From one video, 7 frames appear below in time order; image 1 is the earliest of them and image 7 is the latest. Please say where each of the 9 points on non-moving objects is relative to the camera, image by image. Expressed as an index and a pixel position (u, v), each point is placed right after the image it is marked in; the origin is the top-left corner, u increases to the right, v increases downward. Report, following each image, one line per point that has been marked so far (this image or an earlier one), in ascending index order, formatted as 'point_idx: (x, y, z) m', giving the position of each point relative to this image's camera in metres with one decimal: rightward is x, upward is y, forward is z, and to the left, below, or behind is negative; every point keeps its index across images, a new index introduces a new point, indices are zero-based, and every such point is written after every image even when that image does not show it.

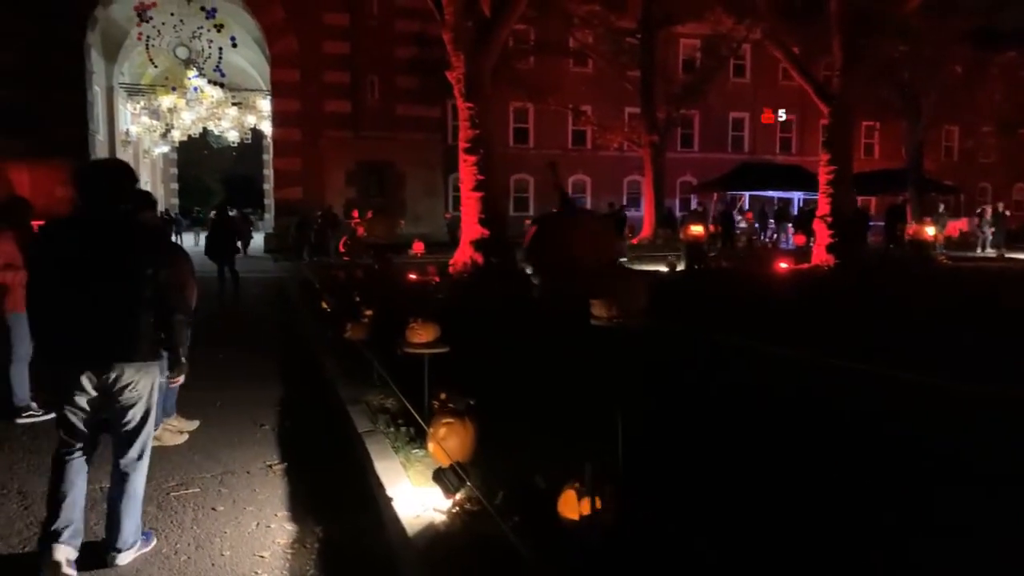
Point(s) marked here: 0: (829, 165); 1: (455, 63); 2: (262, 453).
0: (+6.9, +2.6, +18.8) m
1: (-1.1, +4.2, +16.1) m
2: (-1.5, -1.0, +5.3) m
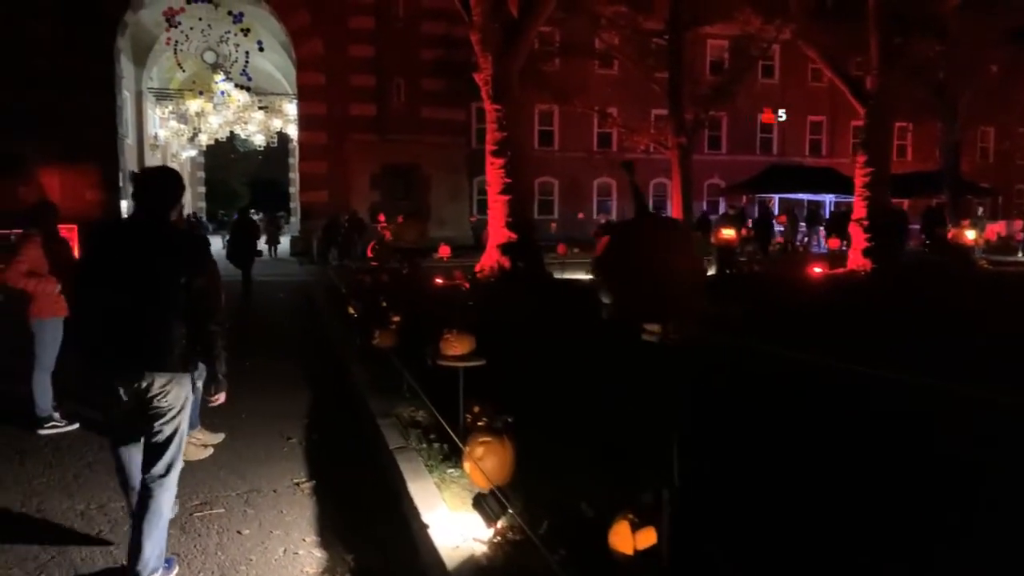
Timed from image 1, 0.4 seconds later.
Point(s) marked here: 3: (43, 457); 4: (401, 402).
0: (+7.4, +2.5, +18.3) m
1: (-0.5, +4.1, +15.8) m
2: (-1.3, -1.0, +5.1) m
3: (-2.9, -1.0, +5.4) m
4: (-0.8, -0.8, +6.1) m
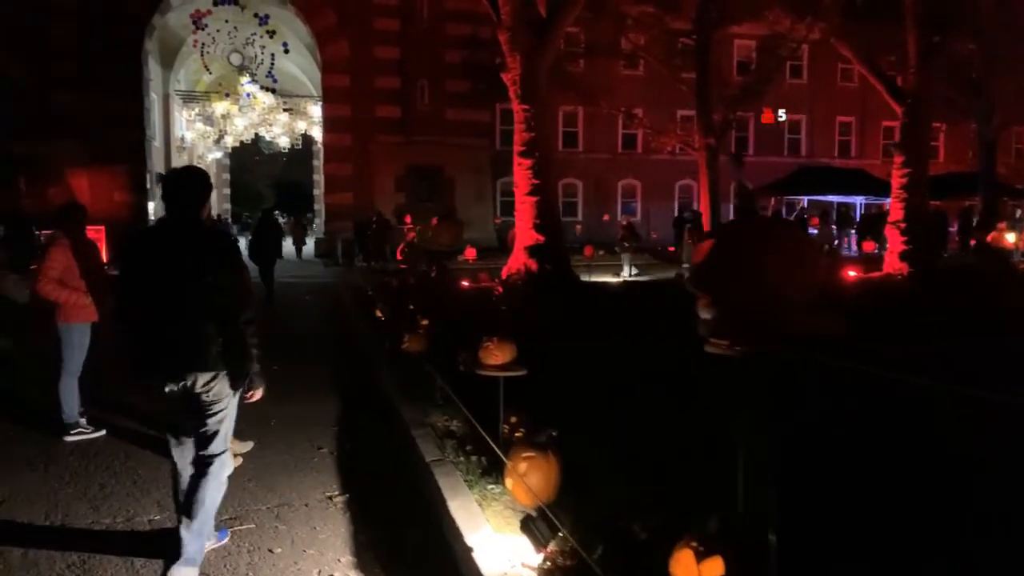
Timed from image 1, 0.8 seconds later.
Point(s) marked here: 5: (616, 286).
0: (+8.0, +2.4, +17.9) m
1: (0.0, +4.0, +15.6) m
2: (-1.1, -1.1, +4.9) m
3: (-2.7, -1.1, +5.3) m
4: (-0.5, -0.8, +5.9) m
5: (+2.1, 0.0, +17.6) m
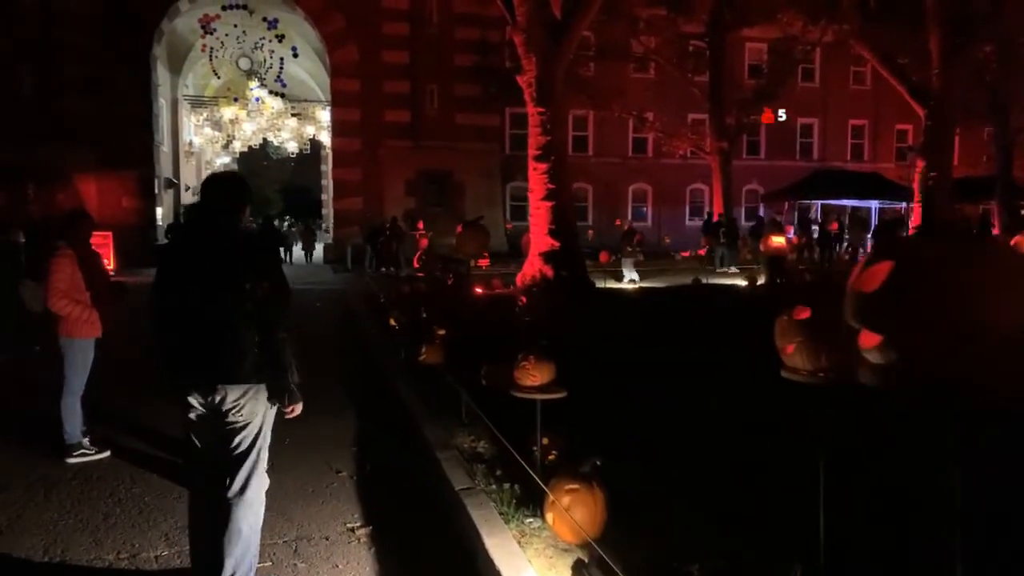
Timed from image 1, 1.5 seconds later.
0: (+8.3, +2.3, +17.5) m
1: (+0.2, +3.9, +15.3) m
2: (-0.9, -1.1, +4.5) m
3: (-2.5, -1.1, +4.9) m
4: (-0.3, -0.9, +5.5) m
5: (+2.4, -0.1, +17.2) m
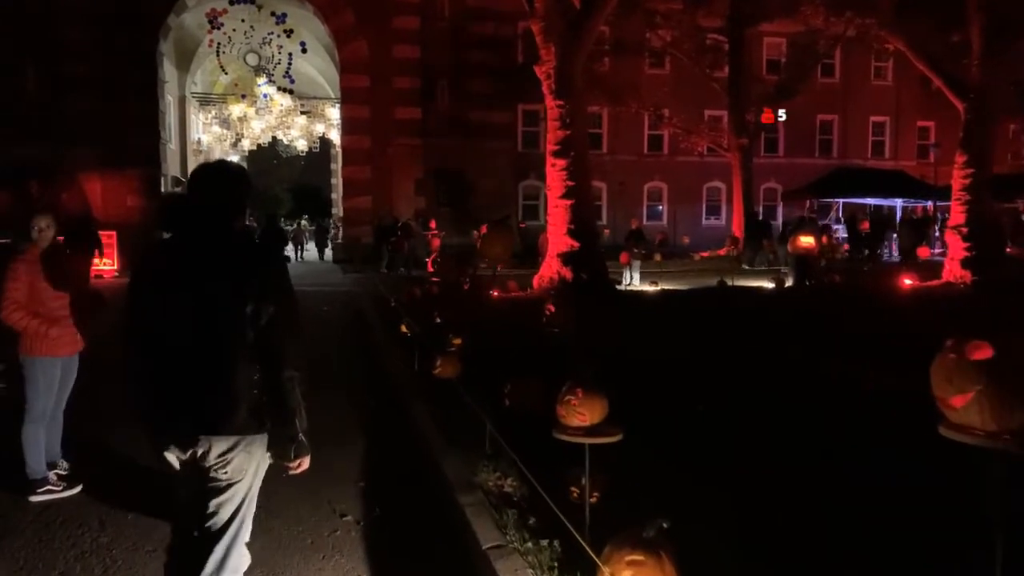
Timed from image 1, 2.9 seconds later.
0: (+8.6, +2.3, +16.6) m
1: (+0.5, +3.8, +14.5) m
2: (-0.7, -1.2, +3.8) m
3: (-2.3, -1.2, +4.2) m
4: (-0.2, -1.0, +4.8) m
5: (+2.7, -0.1, +16.4) m
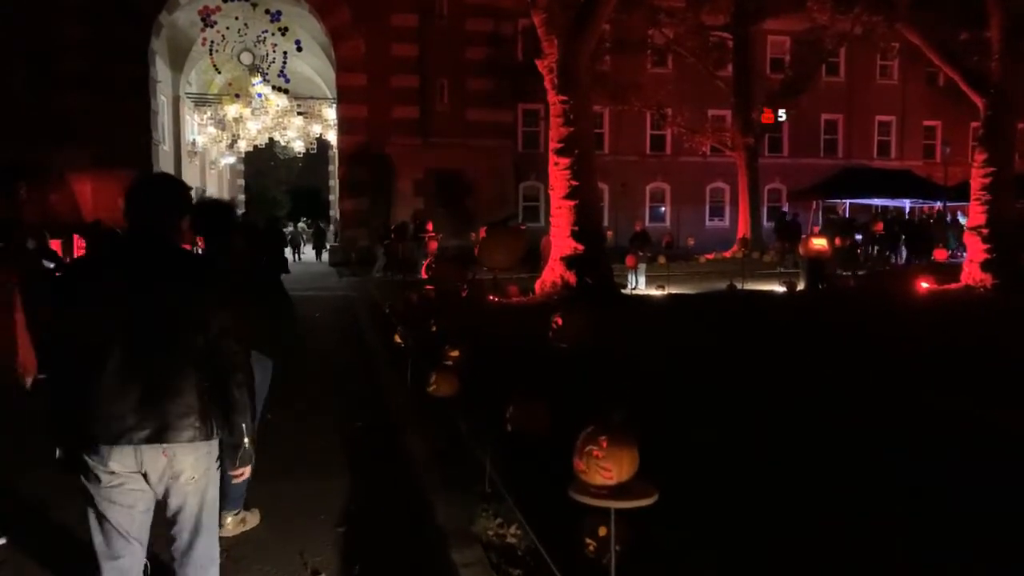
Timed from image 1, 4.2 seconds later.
0: (+8.6, +2.2, +15.9) m
1: (+0.5, +3.8, +13.8) m
2: (-0.7, -1.3, +3.1) m
3: (-2.3, -1.3, +3.5) m
4: (-0.1, -1.0, +4.1) m
5: (+2.7, -0.2, +15.7) m
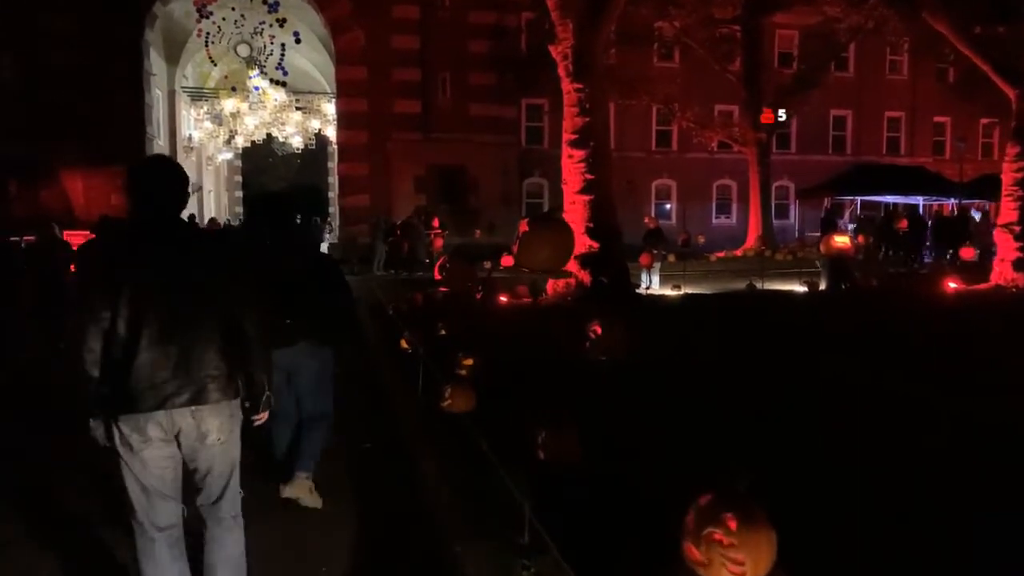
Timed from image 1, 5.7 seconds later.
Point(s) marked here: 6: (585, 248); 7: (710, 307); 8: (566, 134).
0: (+8.8, +2.2, +15.2) m
1: (+0.7, +3.8, +13.1) m
2: (-0.5, -1.3, +2.3) m
3: (-2.1, -1.3, +2.7) m
4: (0.0, -1.0, +3.3) m
5: (+2.8, -0.2, +15.0) m
6: (+1.1, +0.6, +13.0) m
7: (+3.3, -0.3, +14.2) m
8: (+0.8, +2.3, +13.1) m
